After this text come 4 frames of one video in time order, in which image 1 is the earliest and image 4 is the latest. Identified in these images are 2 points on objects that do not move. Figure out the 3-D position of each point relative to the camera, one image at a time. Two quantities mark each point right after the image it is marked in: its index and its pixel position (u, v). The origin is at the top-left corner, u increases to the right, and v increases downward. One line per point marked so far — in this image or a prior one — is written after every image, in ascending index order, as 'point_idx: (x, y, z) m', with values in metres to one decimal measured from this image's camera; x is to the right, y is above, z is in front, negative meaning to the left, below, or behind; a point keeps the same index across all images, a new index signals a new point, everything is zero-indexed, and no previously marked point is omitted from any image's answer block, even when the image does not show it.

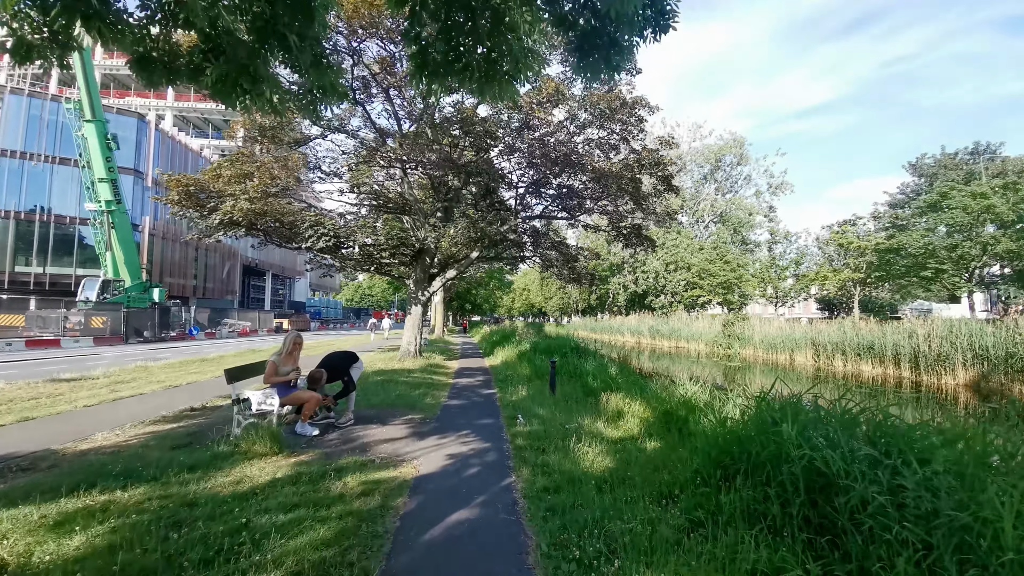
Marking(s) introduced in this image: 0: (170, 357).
0: (-10.9, -2.2, +16.6) m
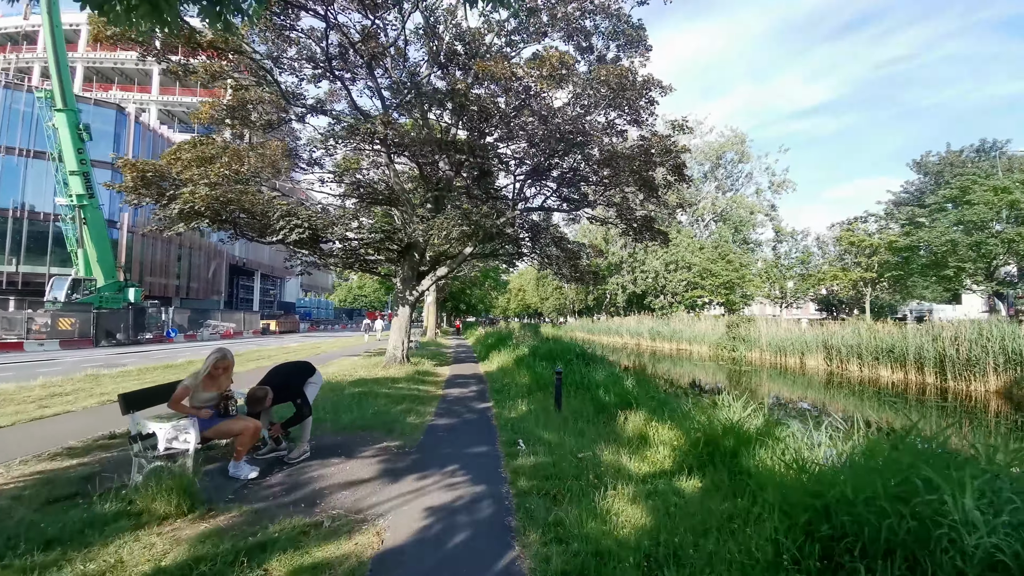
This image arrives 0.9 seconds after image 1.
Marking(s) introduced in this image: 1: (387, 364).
0: (-11.0, -2.2, +15.1) m
1: (-3.4, -2.1, +14.0) m
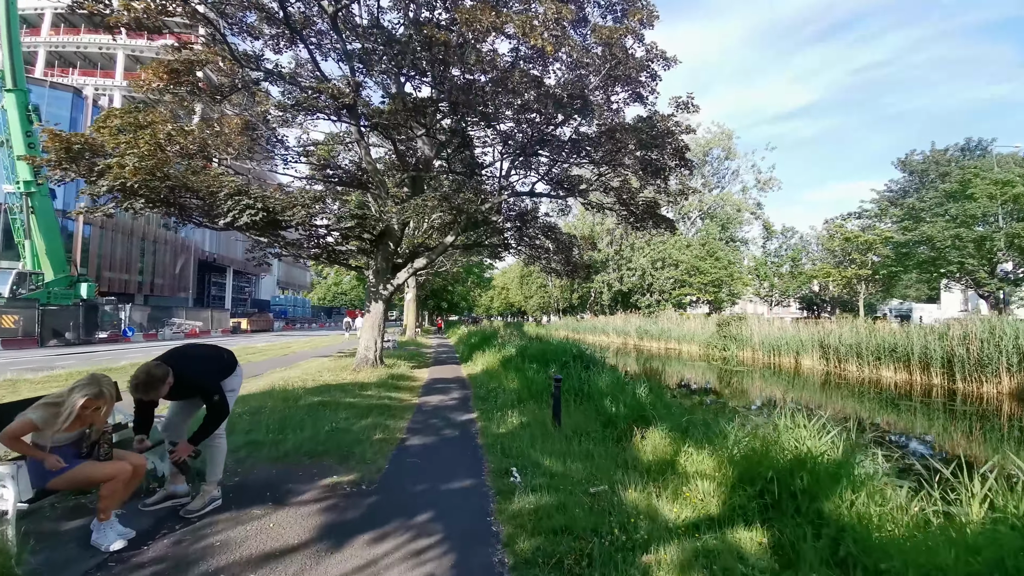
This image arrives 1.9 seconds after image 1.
0: (-11.4, -2.0, +13.4) m
1: (-3.7, -1.9, +12.6) m
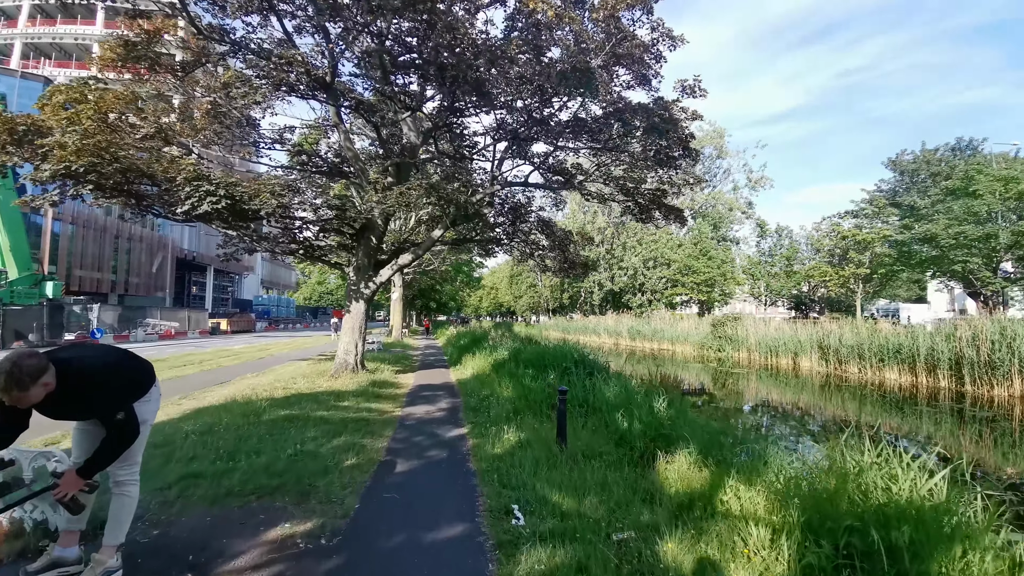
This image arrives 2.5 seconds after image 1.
0: (-11.5, -1.9, +12.3) m
1: (-3.9, -1.9, +11.6) m
